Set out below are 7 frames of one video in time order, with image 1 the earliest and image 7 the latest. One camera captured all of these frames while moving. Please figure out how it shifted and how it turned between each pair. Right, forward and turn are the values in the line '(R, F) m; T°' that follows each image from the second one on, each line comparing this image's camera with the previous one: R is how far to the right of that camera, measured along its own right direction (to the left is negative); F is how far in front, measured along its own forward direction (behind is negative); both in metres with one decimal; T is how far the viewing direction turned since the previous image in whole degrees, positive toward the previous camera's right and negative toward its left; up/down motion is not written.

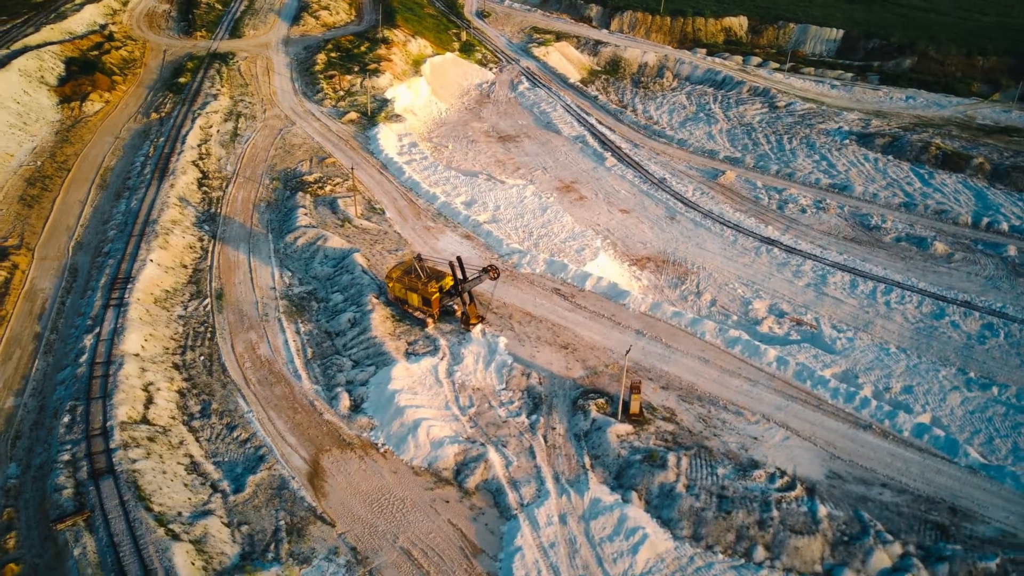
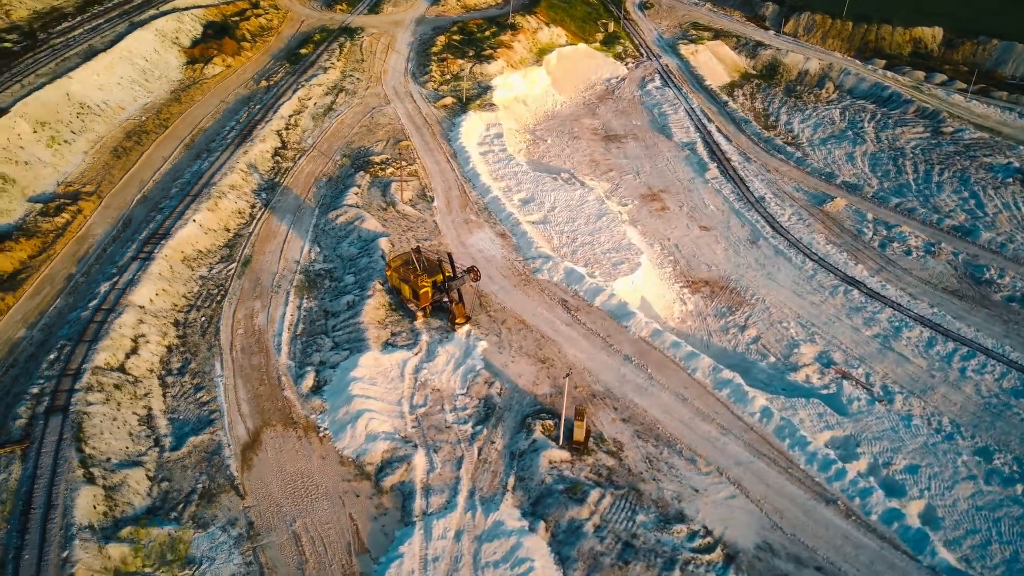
(+5.3, +0.8) m; -14°
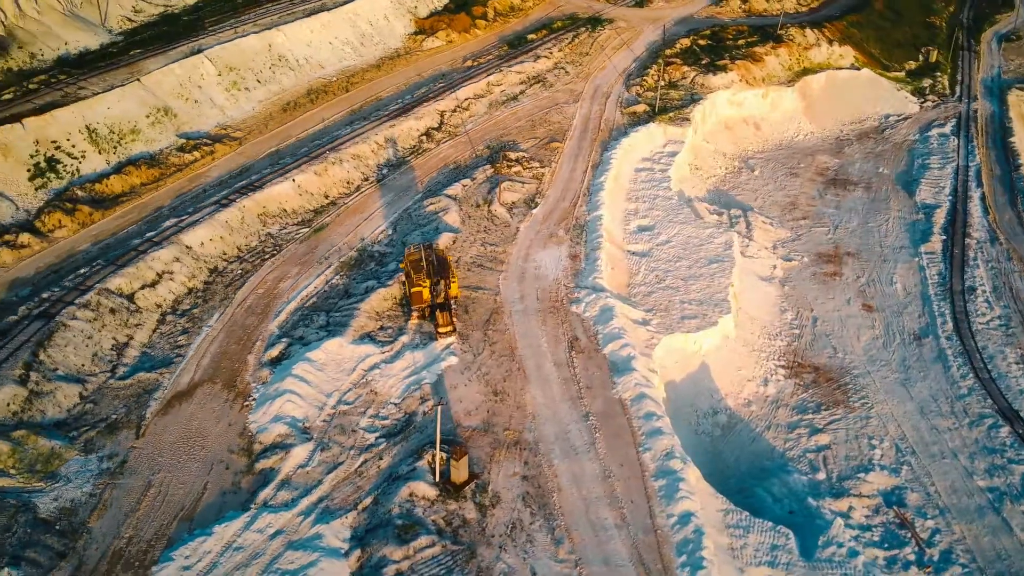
(+9.0, +3.7) m; -26°
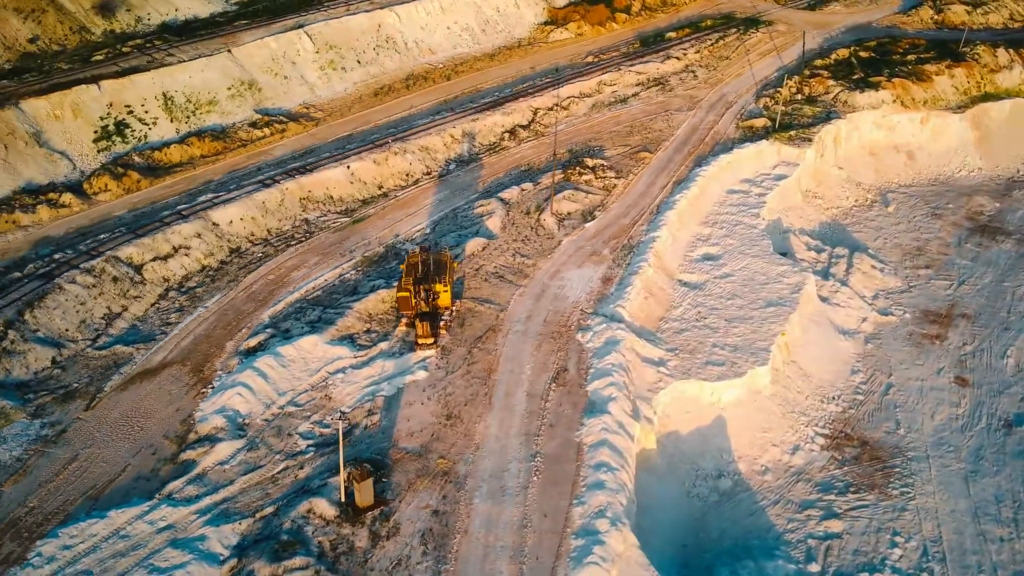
(+5.1, +2.6) m; -15°
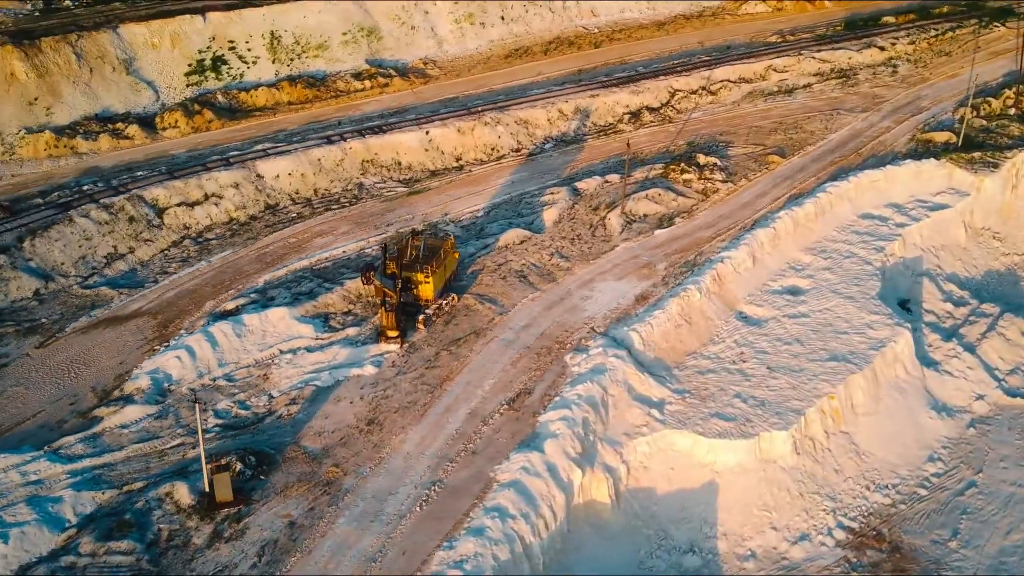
(+4.7, +3.1) m; -16°
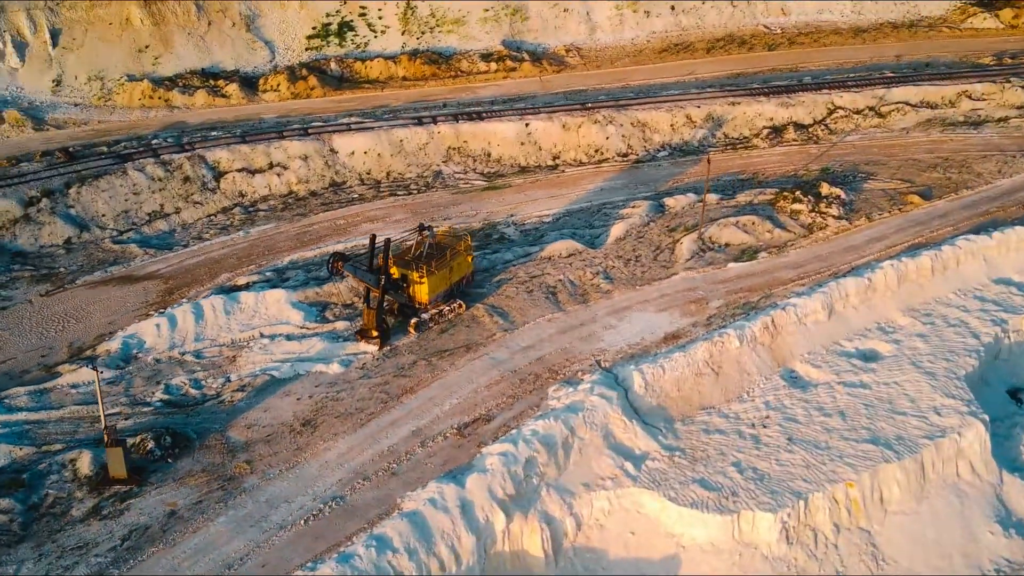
(+3.6, +1.5) m; -14°
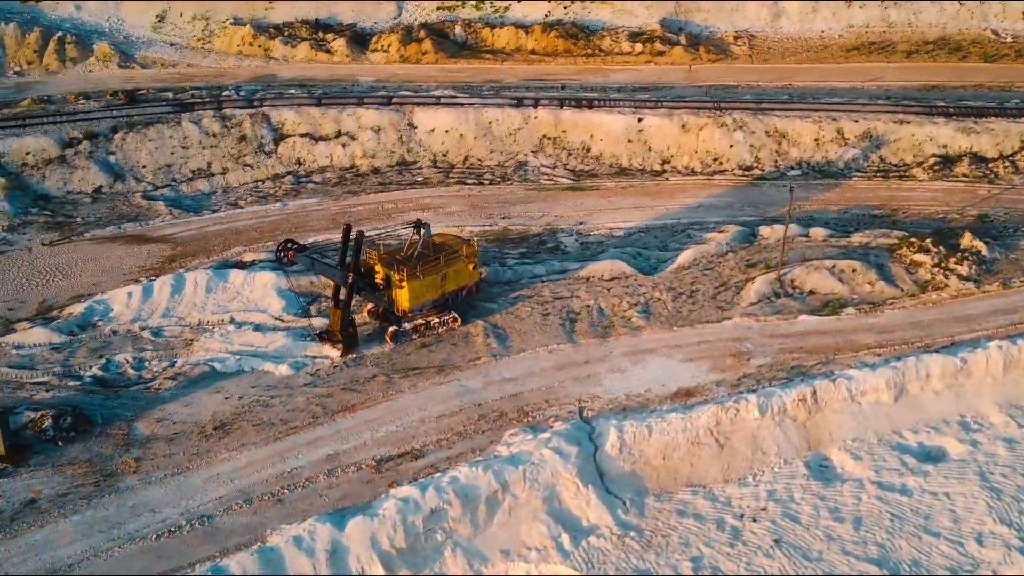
(+3.6, +2.2) m; -16°
